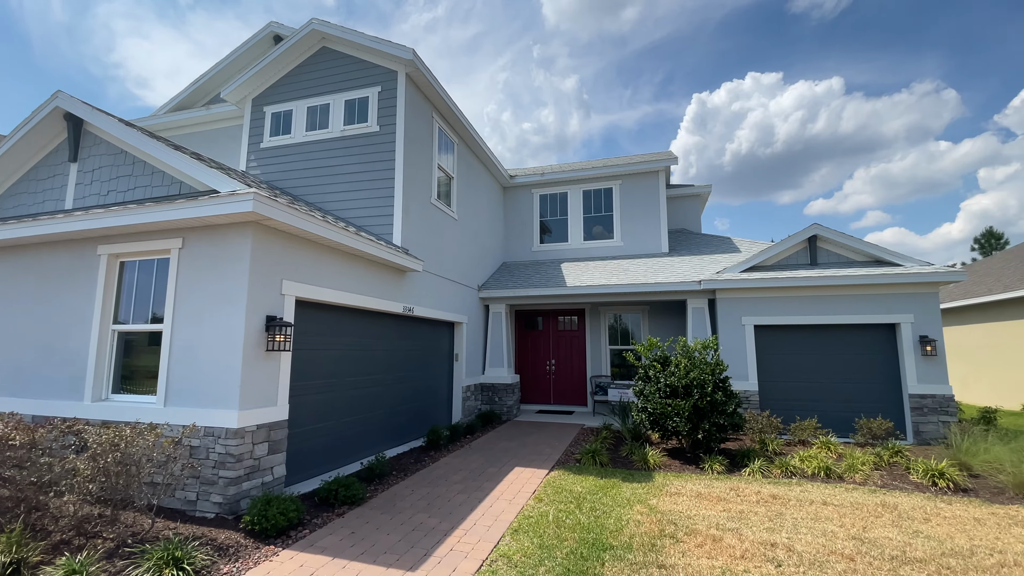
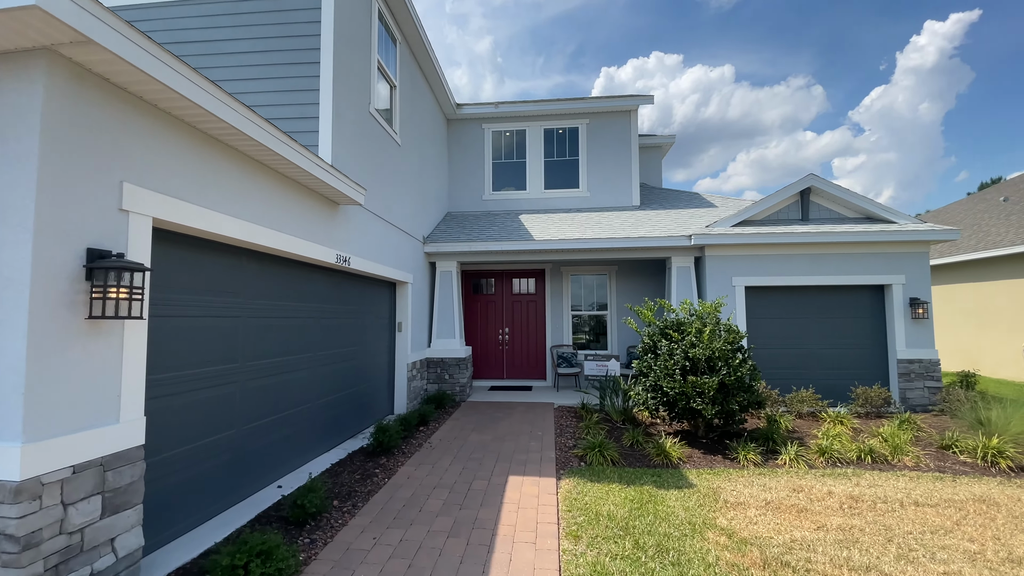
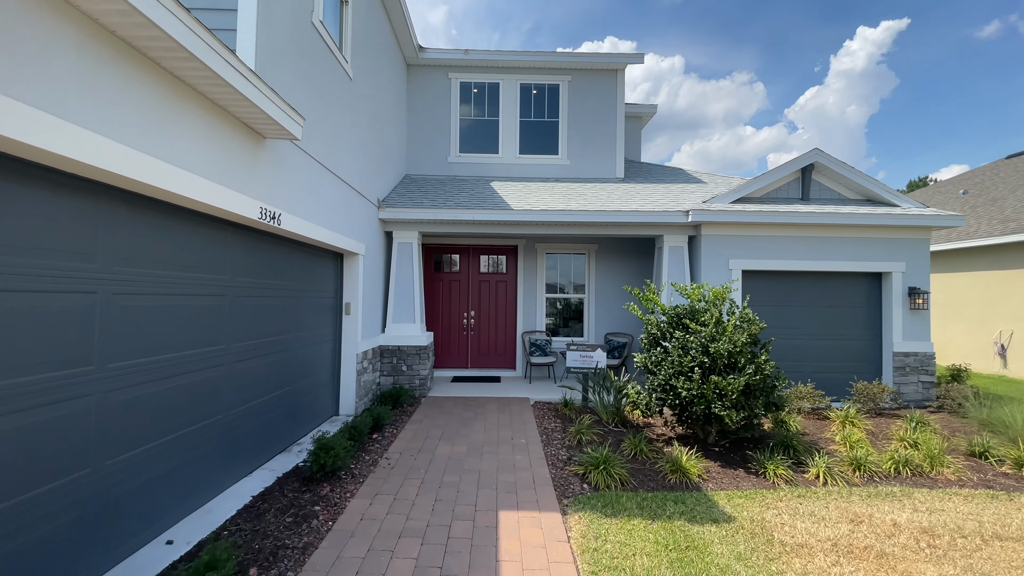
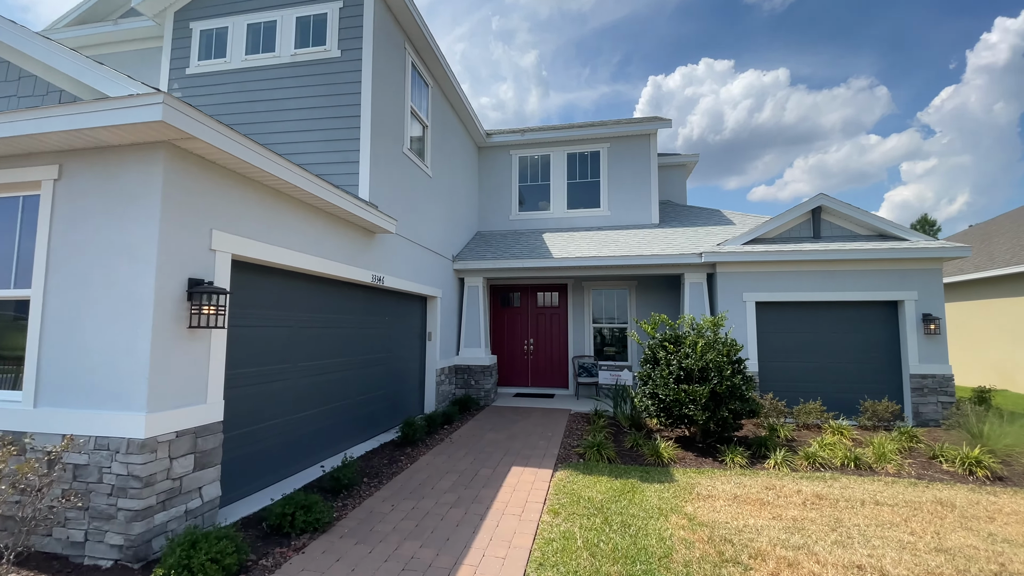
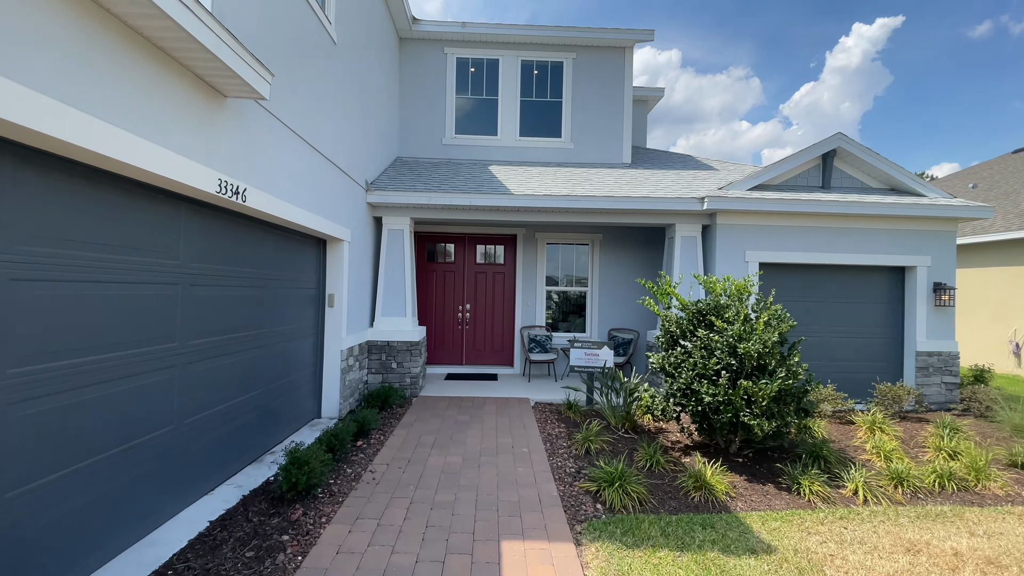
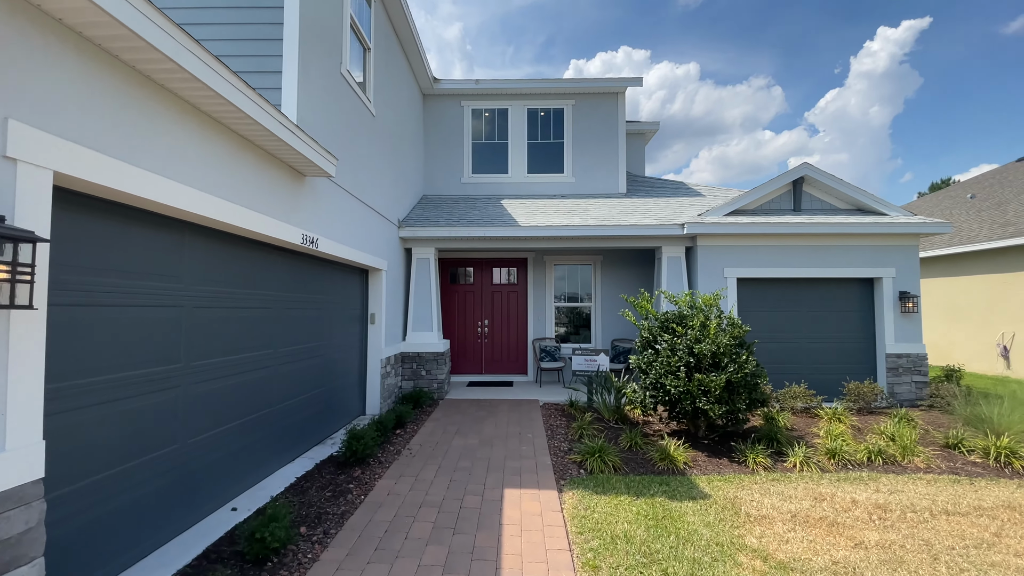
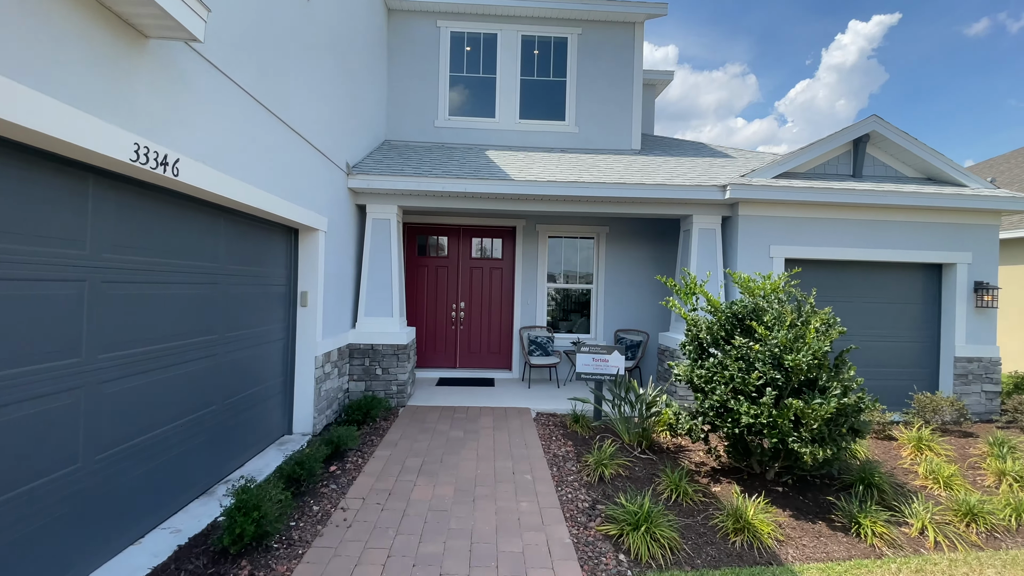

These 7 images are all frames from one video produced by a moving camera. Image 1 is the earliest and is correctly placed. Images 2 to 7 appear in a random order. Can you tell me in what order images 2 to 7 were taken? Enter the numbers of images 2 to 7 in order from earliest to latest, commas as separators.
4, 2, 6, 3, 5, 7
